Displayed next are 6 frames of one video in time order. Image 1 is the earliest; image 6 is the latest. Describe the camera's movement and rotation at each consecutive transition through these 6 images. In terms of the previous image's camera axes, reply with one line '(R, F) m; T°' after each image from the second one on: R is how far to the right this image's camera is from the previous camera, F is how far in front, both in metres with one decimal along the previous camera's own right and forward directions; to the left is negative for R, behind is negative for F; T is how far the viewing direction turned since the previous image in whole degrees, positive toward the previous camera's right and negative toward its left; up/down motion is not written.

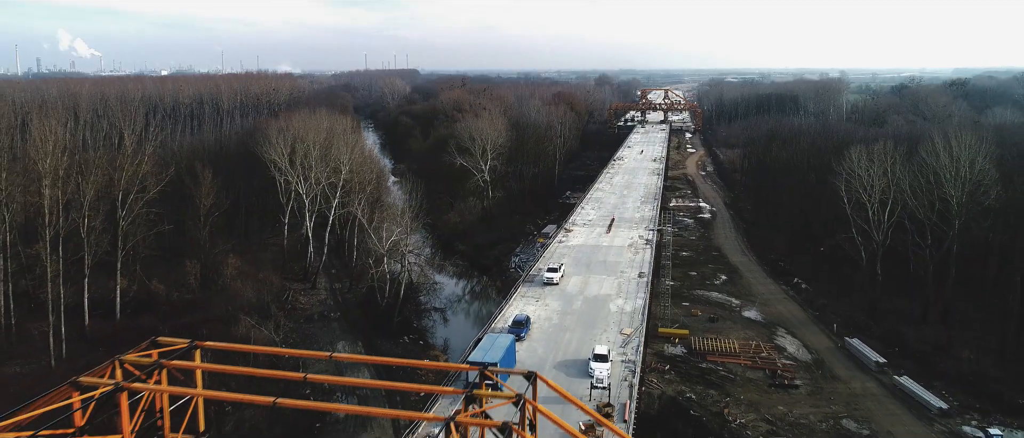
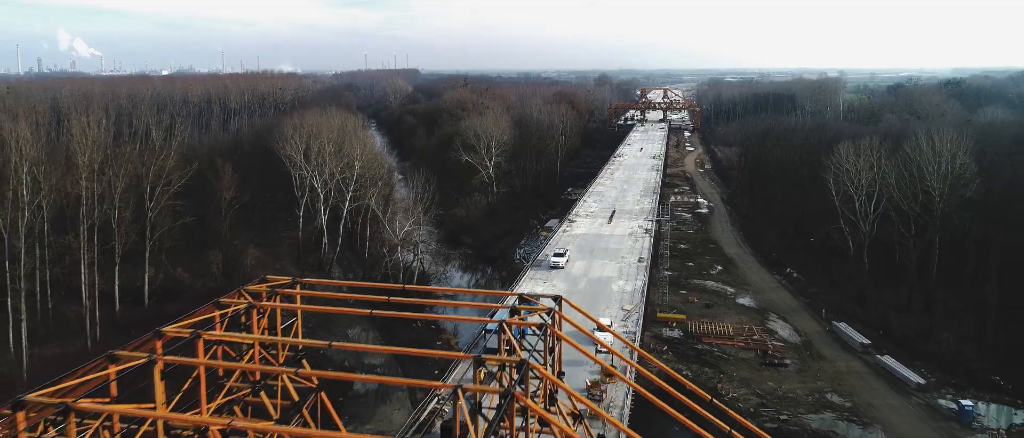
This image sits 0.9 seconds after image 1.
(-0.3, -1.3) m; 0°
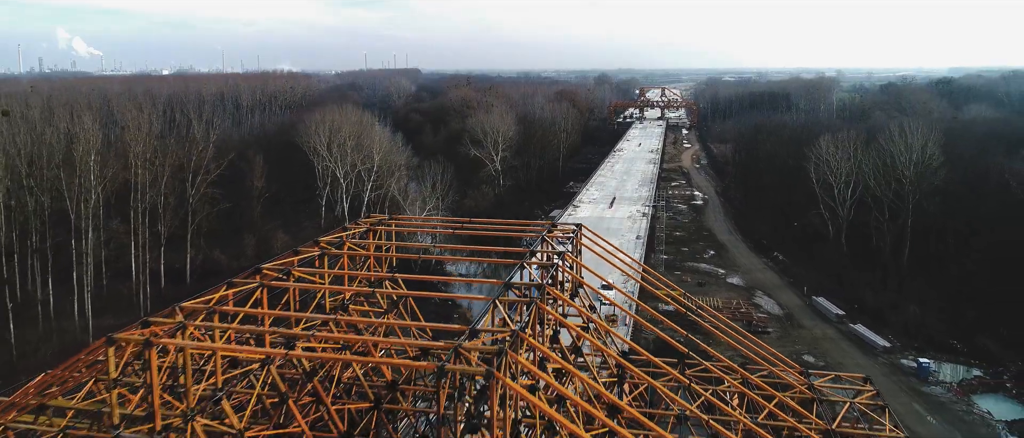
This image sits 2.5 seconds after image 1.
(-0.5, -2.3) m; 0°
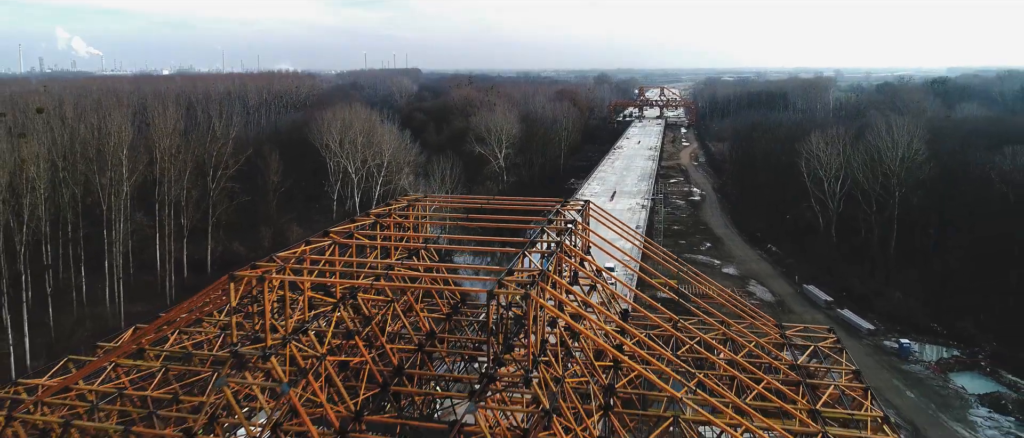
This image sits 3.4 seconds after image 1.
(-0.3, -1.3) m; 0°
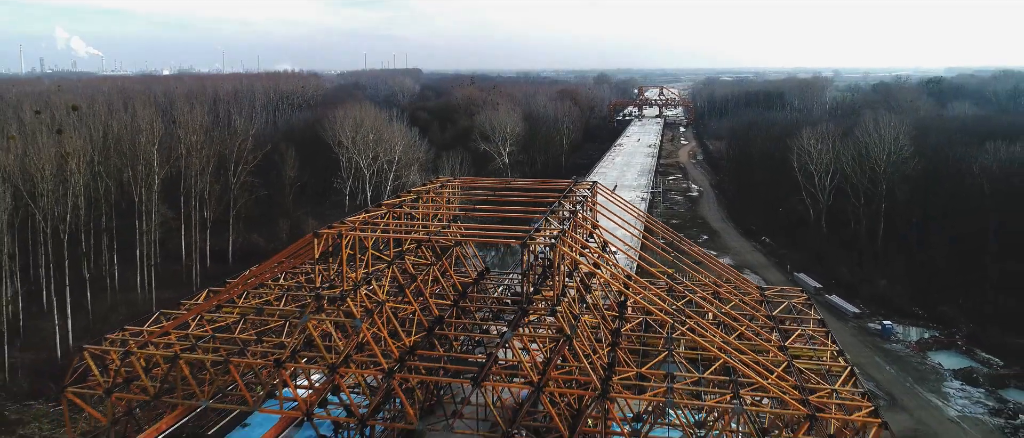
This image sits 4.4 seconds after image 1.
(-0.3, -1.5) m; 0°
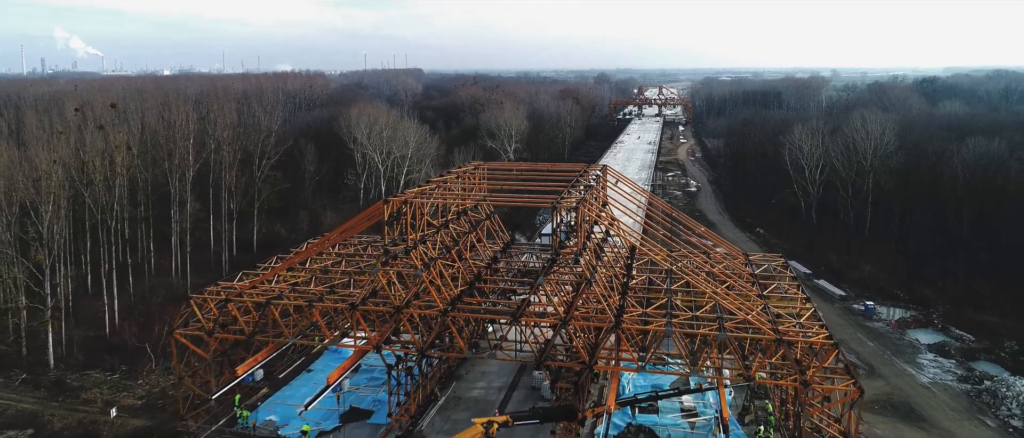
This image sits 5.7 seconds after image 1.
(-0.5, -1.8) m; 0°
